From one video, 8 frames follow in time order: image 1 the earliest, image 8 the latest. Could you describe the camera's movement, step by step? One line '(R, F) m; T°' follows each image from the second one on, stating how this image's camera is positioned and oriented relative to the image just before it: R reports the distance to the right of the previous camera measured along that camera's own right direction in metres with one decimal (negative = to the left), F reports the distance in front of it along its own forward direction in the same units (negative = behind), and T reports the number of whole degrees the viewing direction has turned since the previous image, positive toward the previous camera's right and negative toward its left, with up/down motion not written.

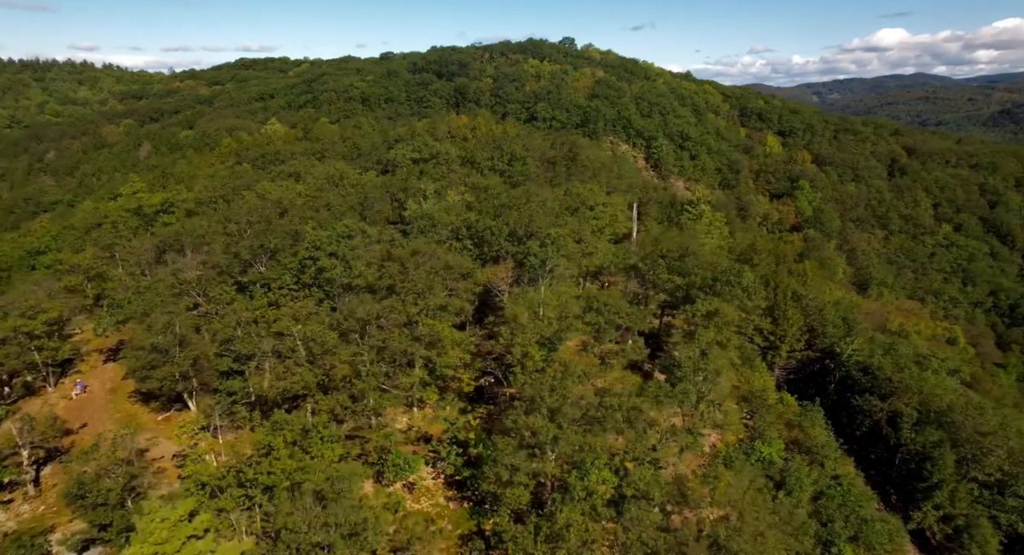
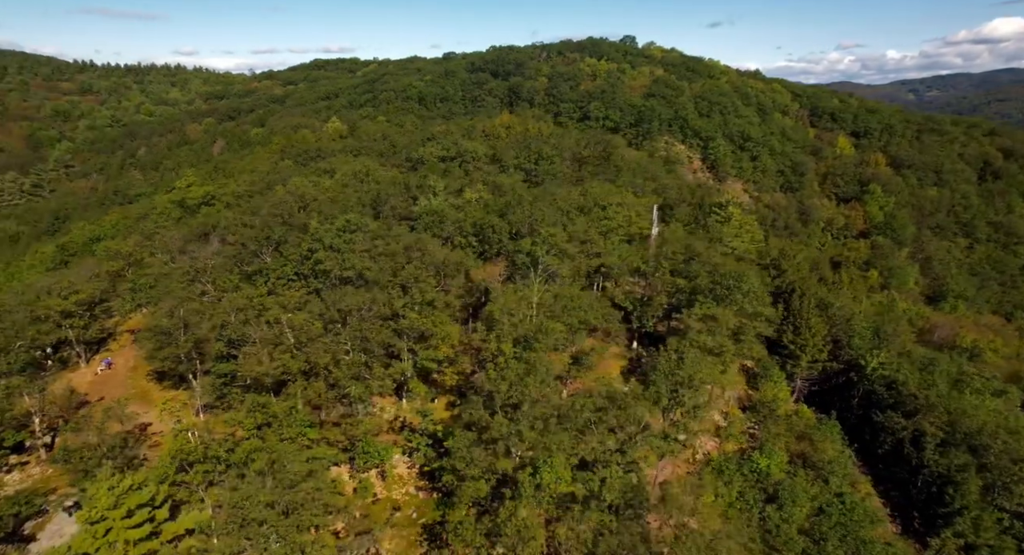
(+3.6, 0.0) m; -6°
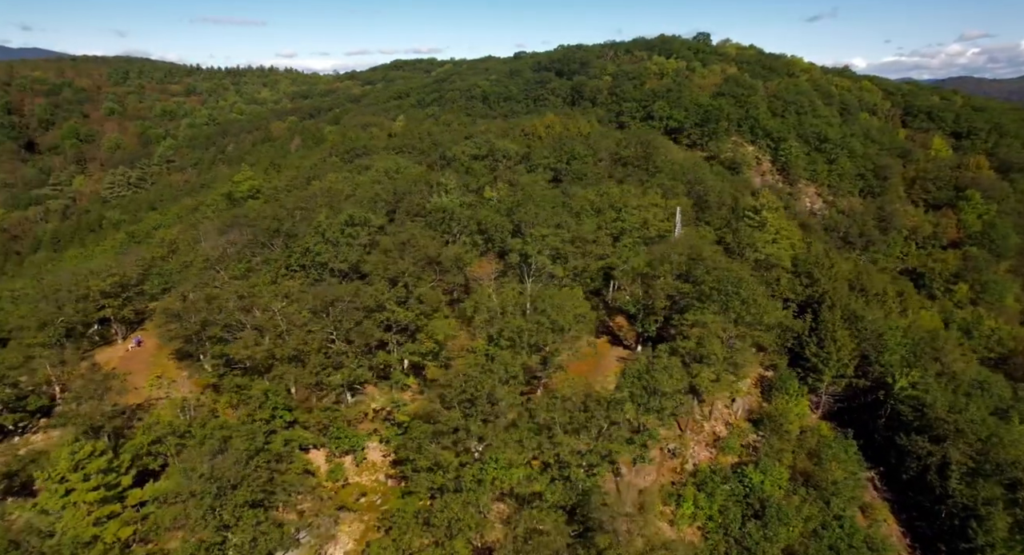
(+4.2, 0.0) m; -7°
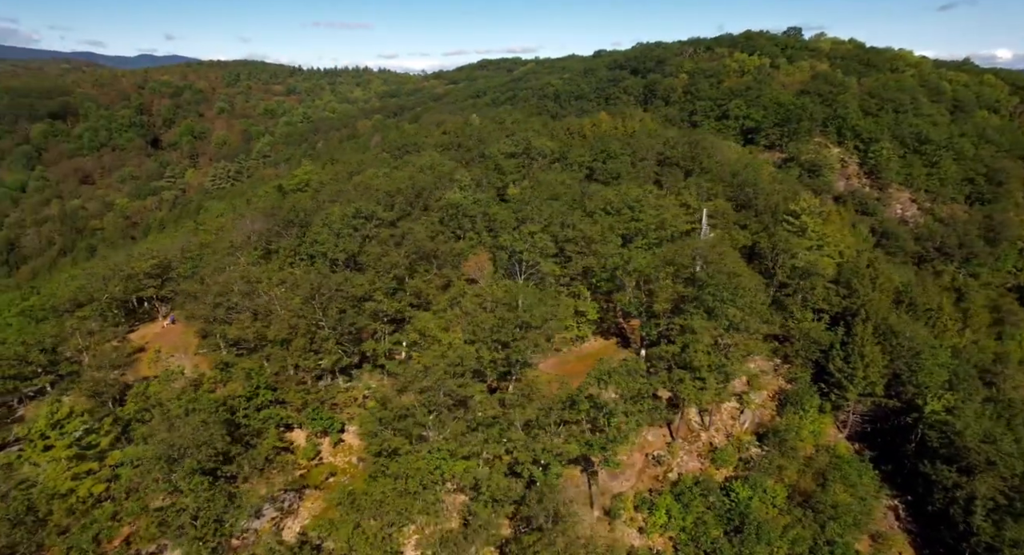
(+4.7, +0.1) m; -7°
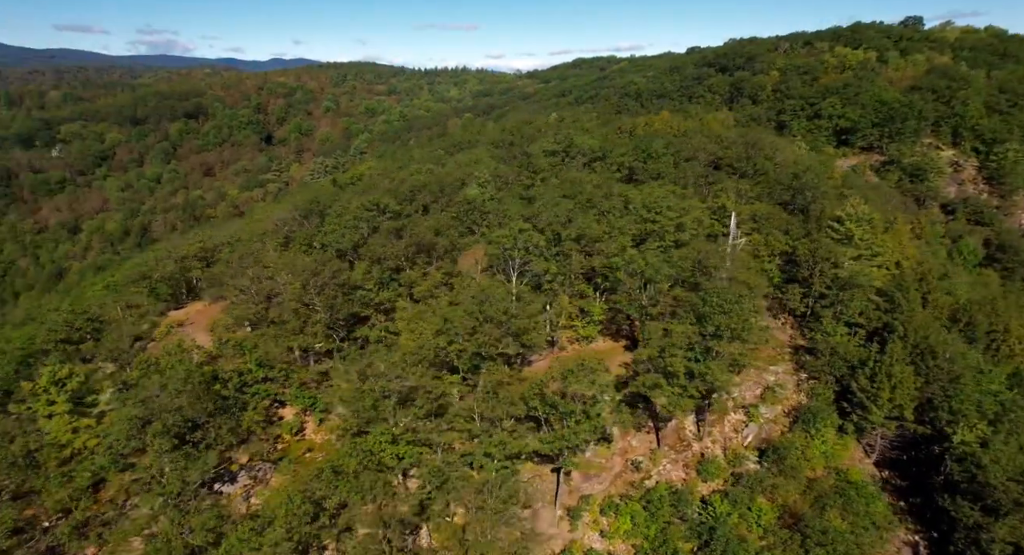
(+5.2, +0.1) m; -8°
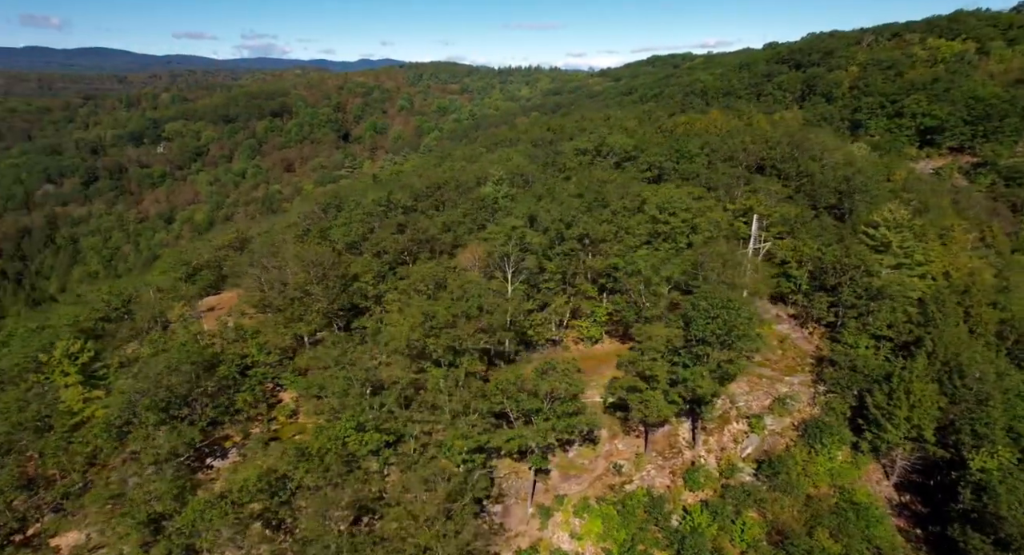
(+4.0, 0.0) m; -6°
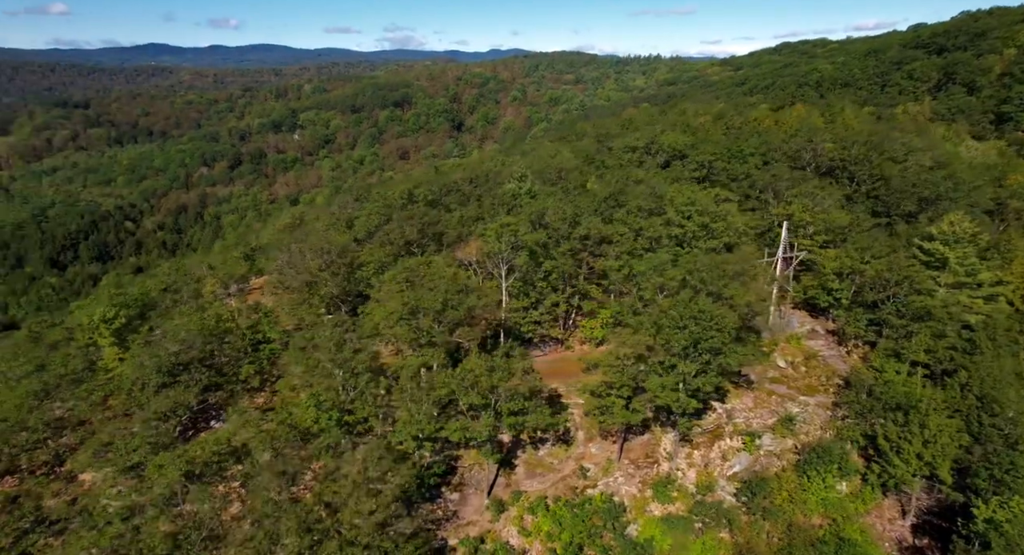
(+6.3, -0.1) m; -10°
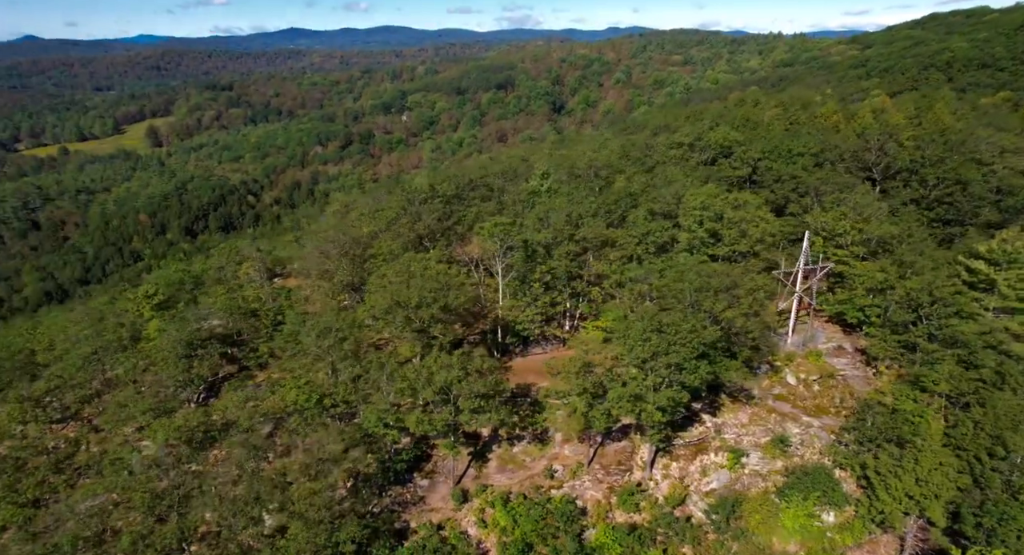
(+5.9, -0.4) m; -9°
